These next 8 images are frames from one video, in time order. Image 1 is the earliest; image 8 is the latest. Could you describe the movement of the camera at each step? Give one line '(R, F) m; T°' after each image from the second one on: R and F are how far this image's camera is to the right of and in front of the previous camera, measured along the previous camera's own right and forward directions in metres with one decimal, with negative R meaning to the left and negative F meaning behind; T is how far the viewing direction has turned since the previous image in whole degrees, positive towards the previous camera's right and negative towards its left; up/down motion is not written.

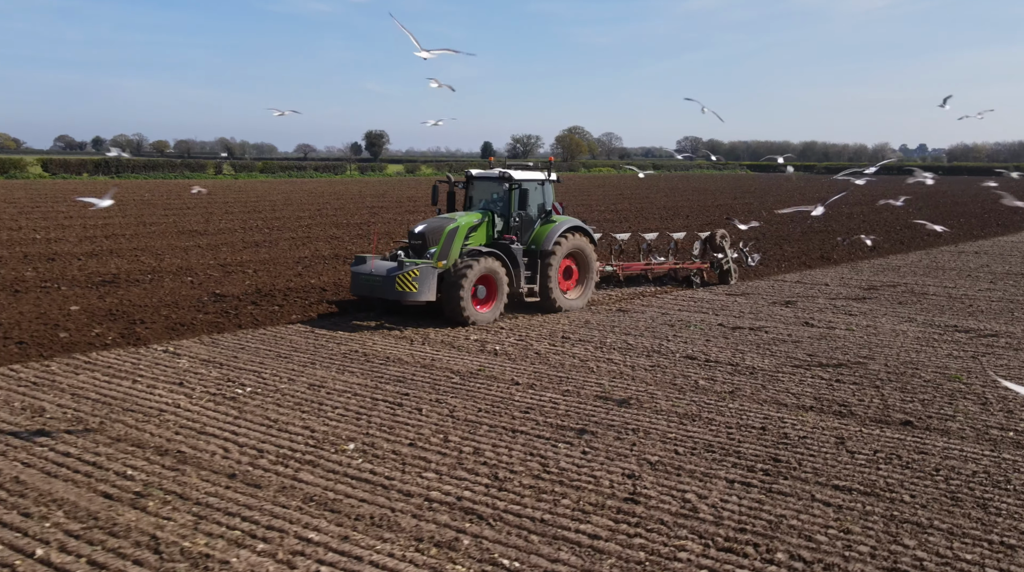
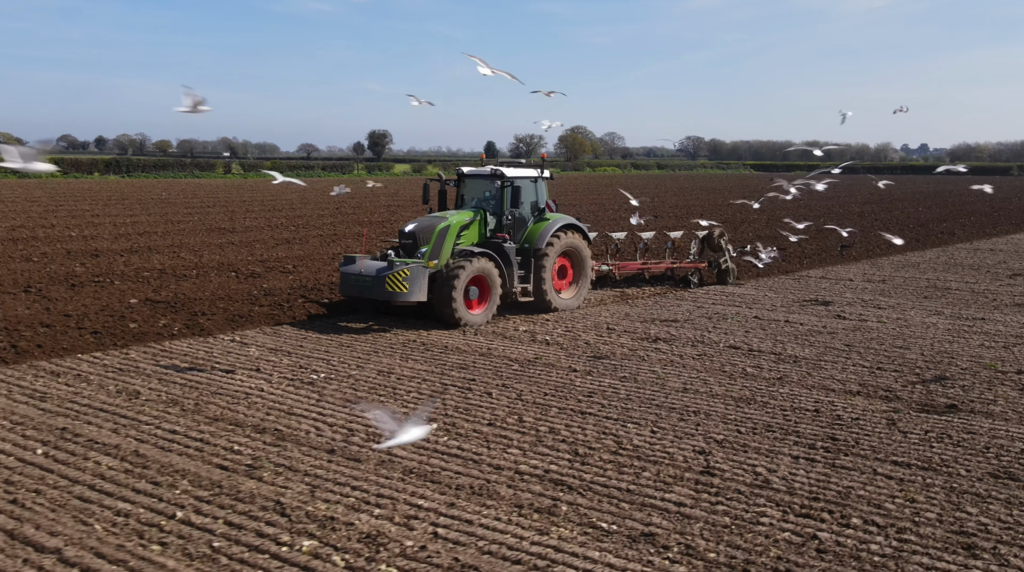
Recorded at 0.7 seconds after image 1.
(-0.5, -0.5) m; 0°
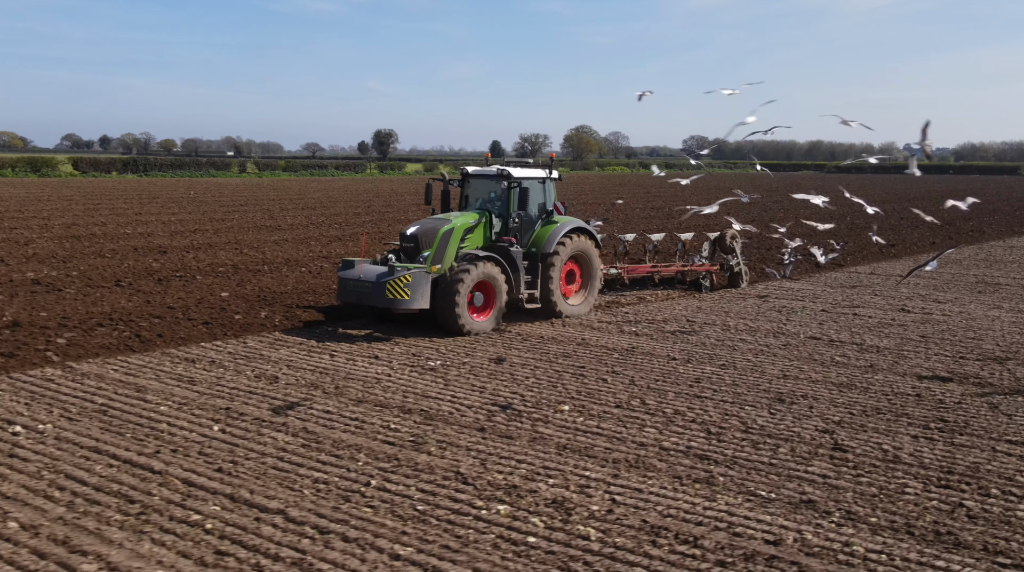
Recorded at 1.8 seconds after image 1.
(-0.9, -0.5) m; -1°
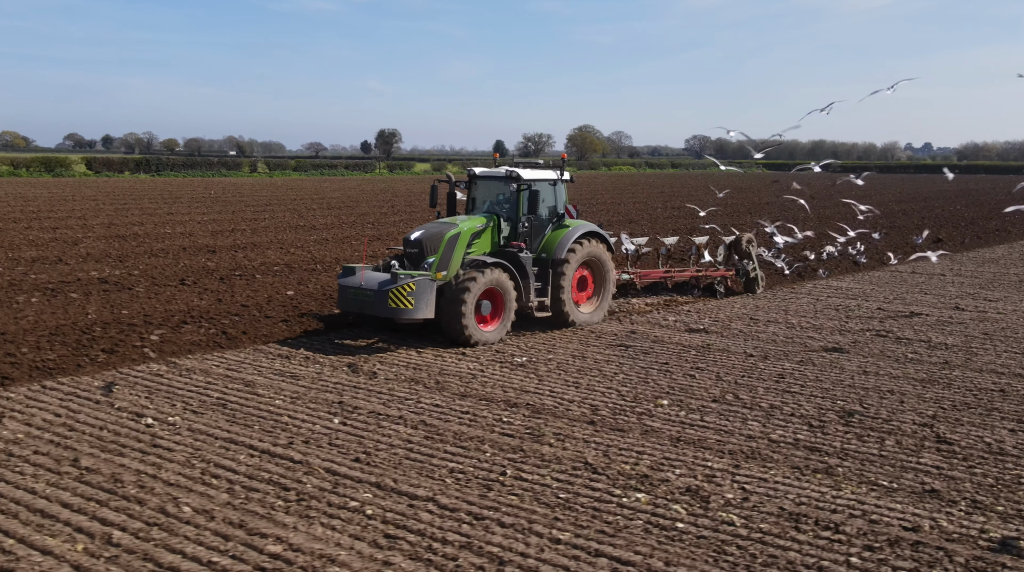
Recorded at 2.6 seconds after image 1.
(-0.8, -0.2) m; -1°
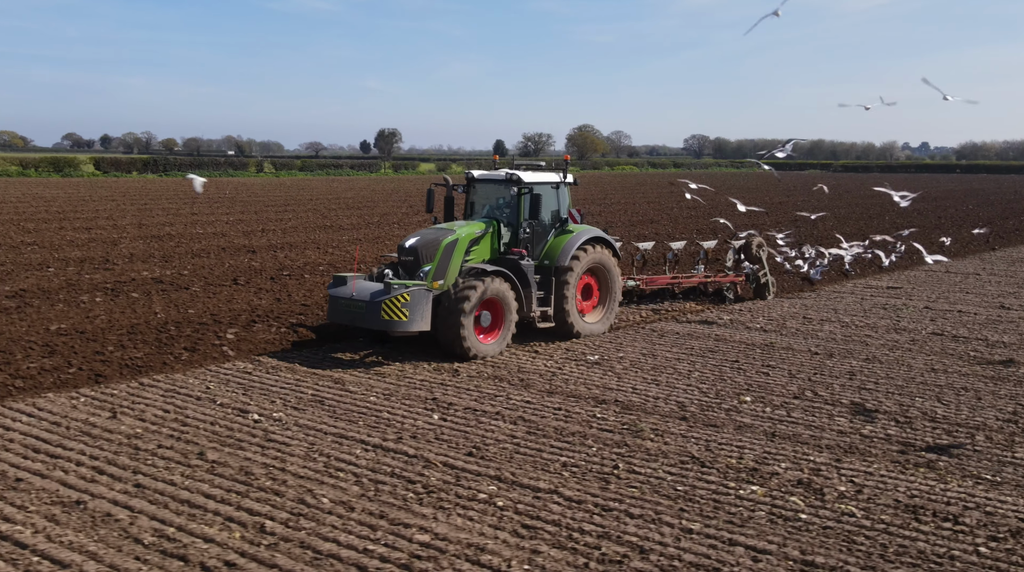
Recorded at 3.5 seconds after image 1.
(-0.7, -0.2) m; 0°
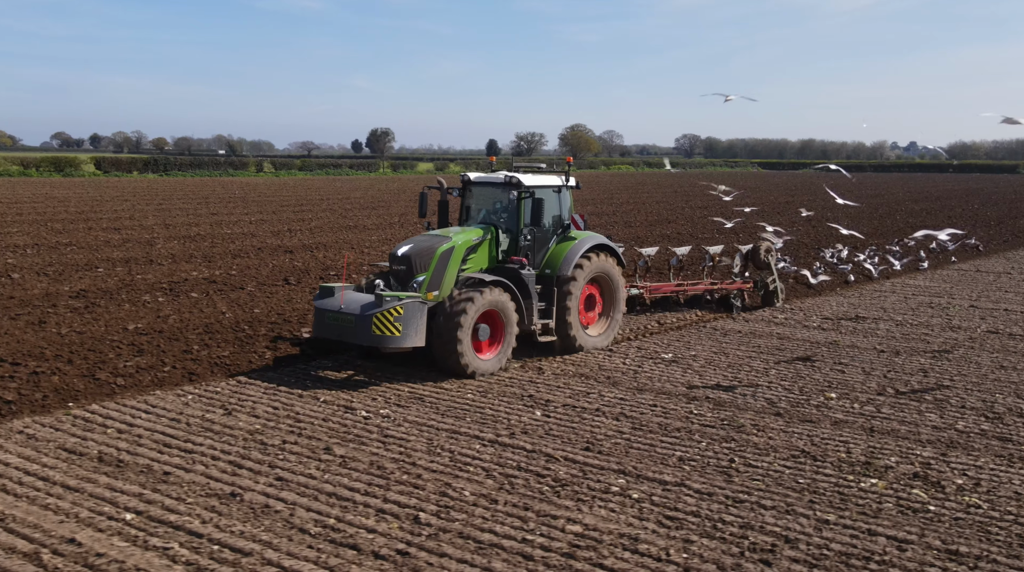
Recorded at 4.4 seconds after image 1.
(-0.8, -0.2) m; 0°
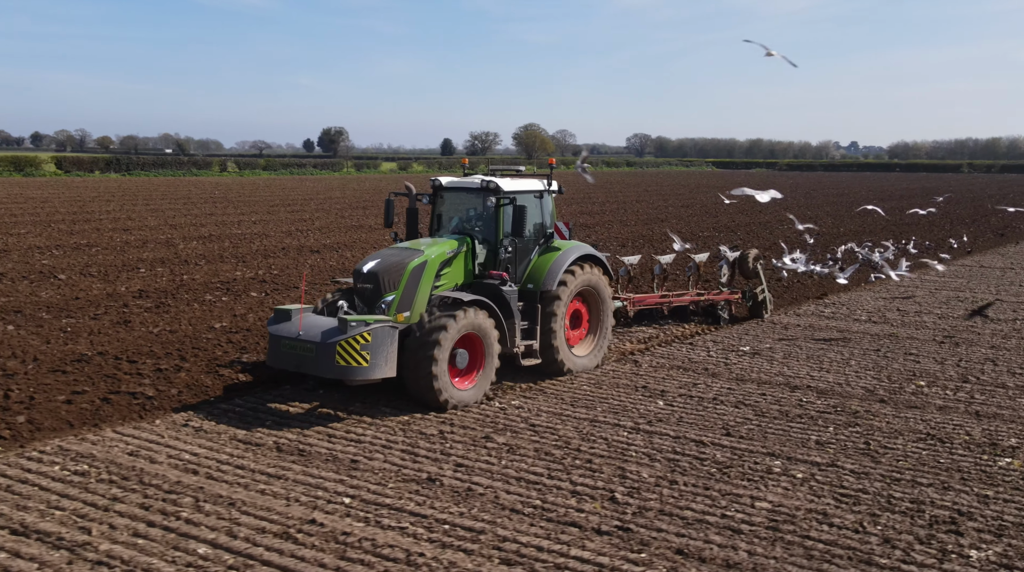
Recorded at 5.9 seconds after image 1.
(-1.3, -0.3) m; +2°
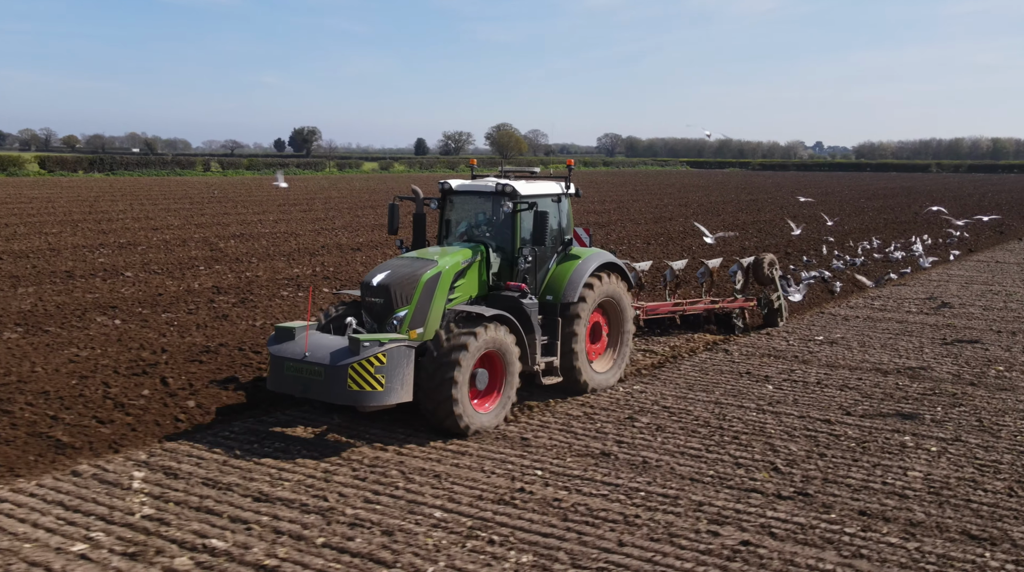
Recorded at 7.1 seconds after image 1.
(-1.2, -0.5) m; +1°
